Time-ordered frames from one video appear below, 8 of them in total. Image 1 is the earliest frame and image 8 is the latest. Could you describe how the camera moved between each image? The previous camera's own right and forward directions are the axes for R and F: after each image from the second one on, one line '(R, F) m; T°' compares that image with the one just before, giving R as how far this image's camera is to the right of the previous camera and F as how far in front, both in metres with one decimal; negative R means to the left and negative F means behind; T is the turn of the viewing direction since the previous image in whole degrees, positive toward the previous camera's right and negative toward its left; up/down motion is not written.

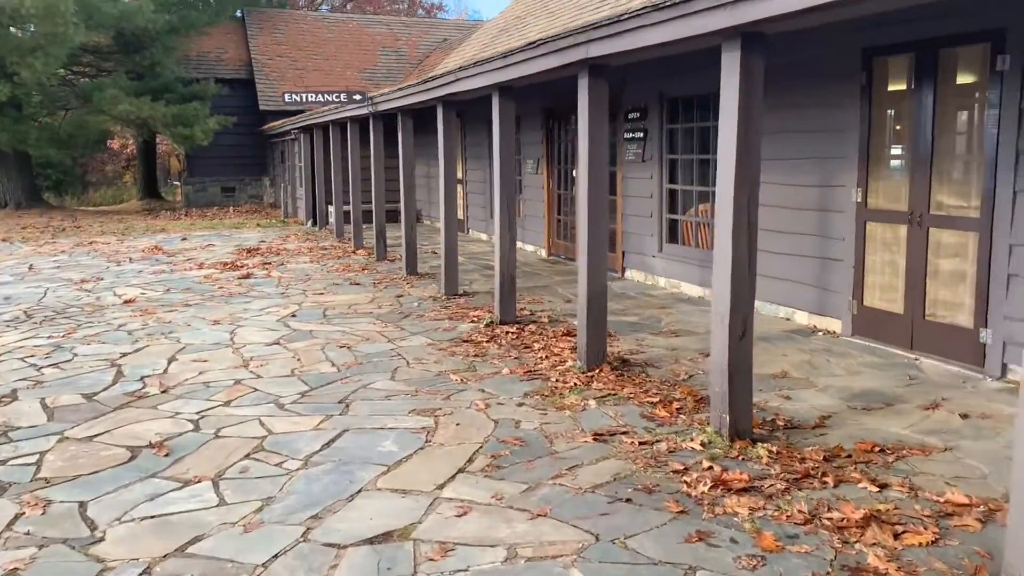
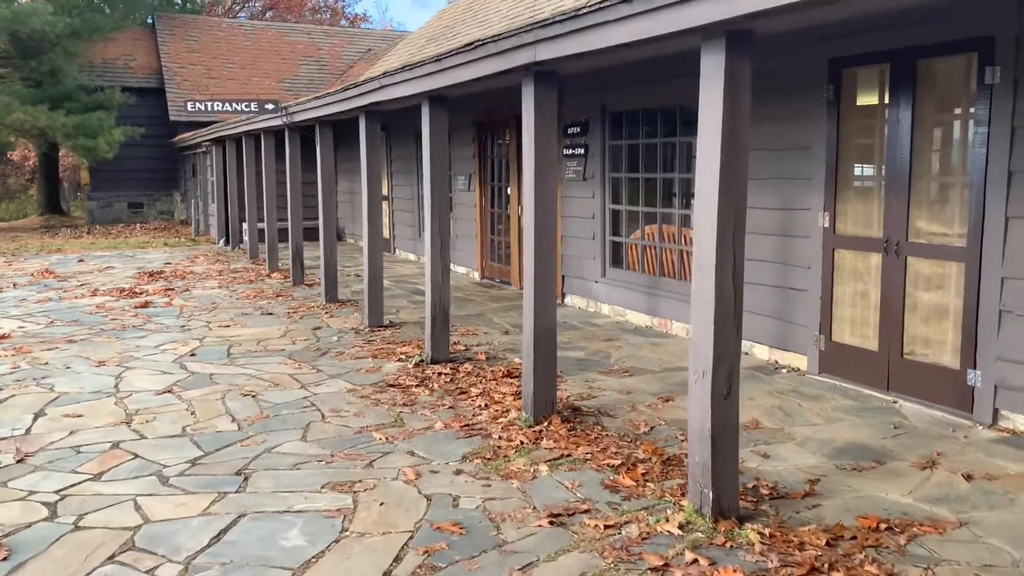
(0.0, +0.7) m; +5°
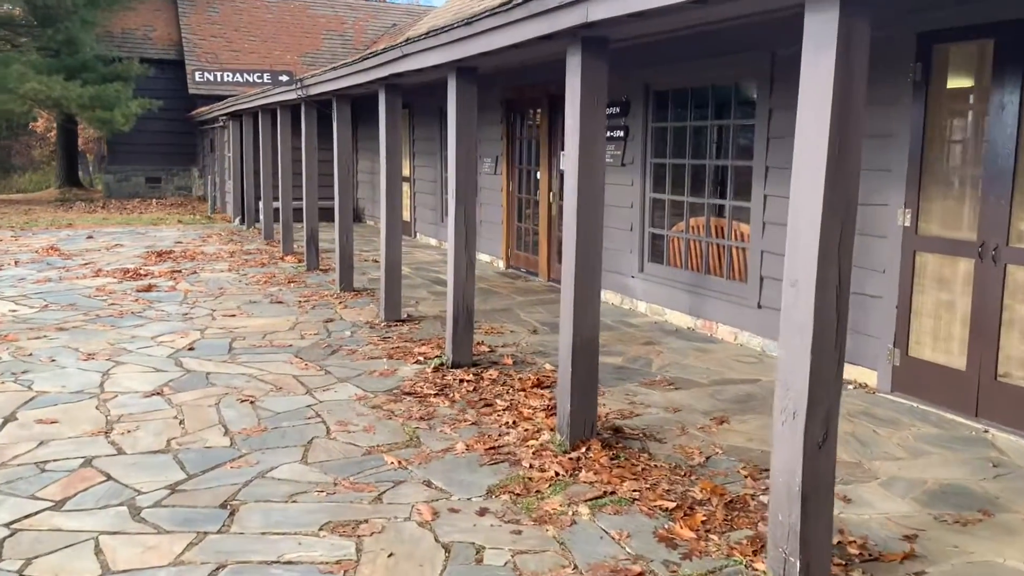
(-0.1, +0.6) m; -1°
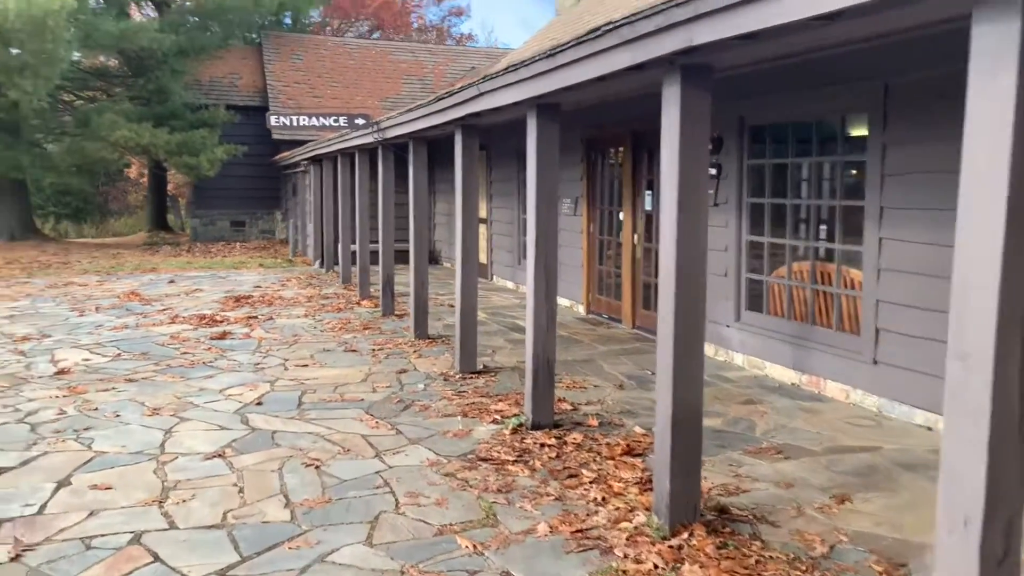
(0.0, +0.4) m; -5°
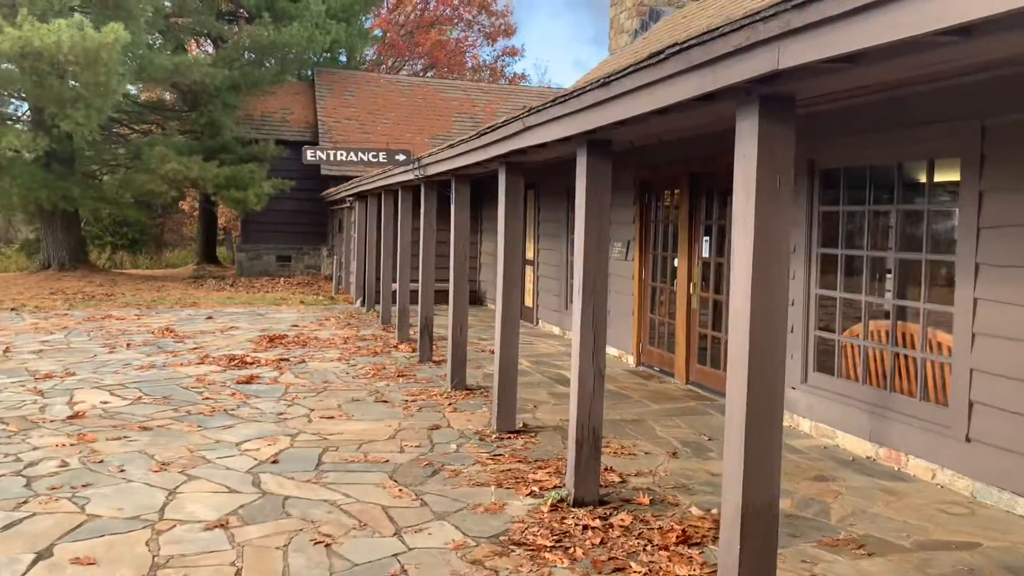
(0.0, +0.5) m; -3°
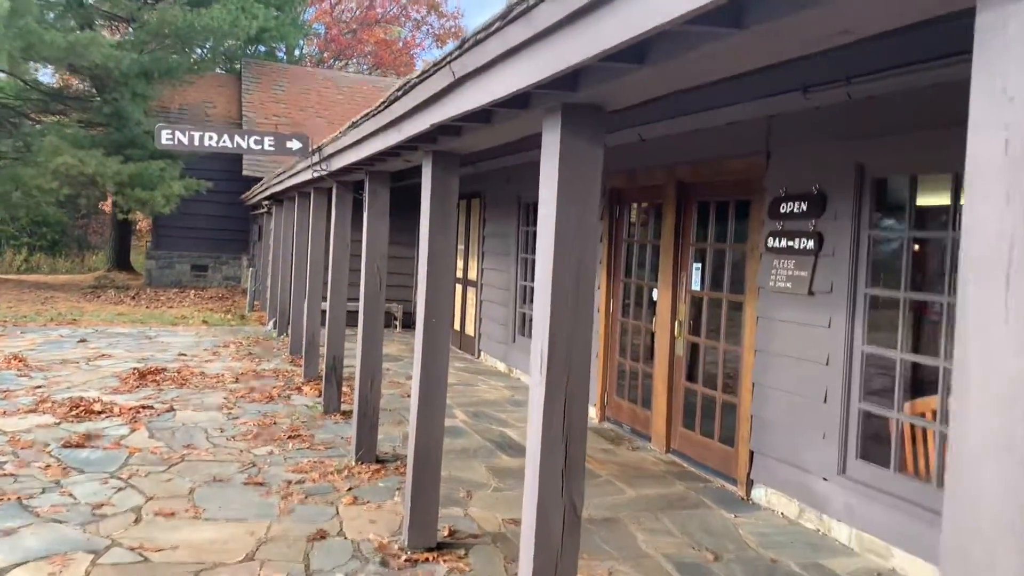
(+0.1, +1.8) m; +3°
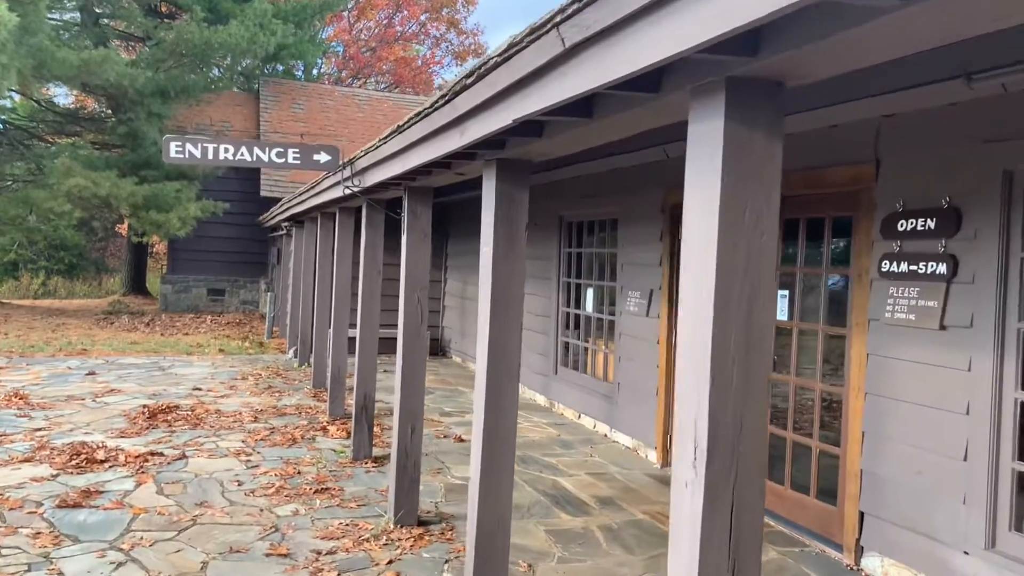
(-0.2, +0.7) m; -1°
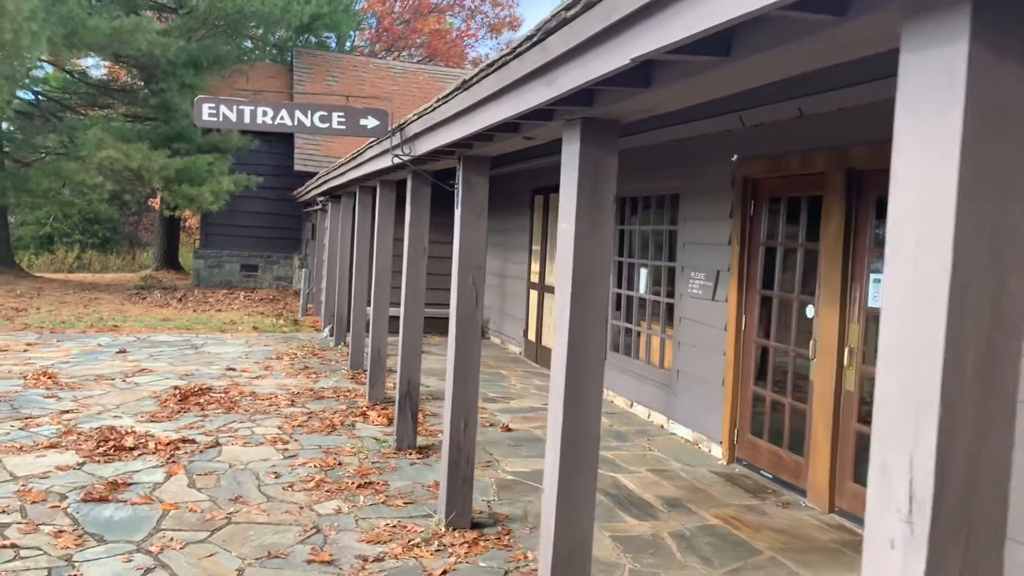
(-0.2, +0.4) m; -2°
